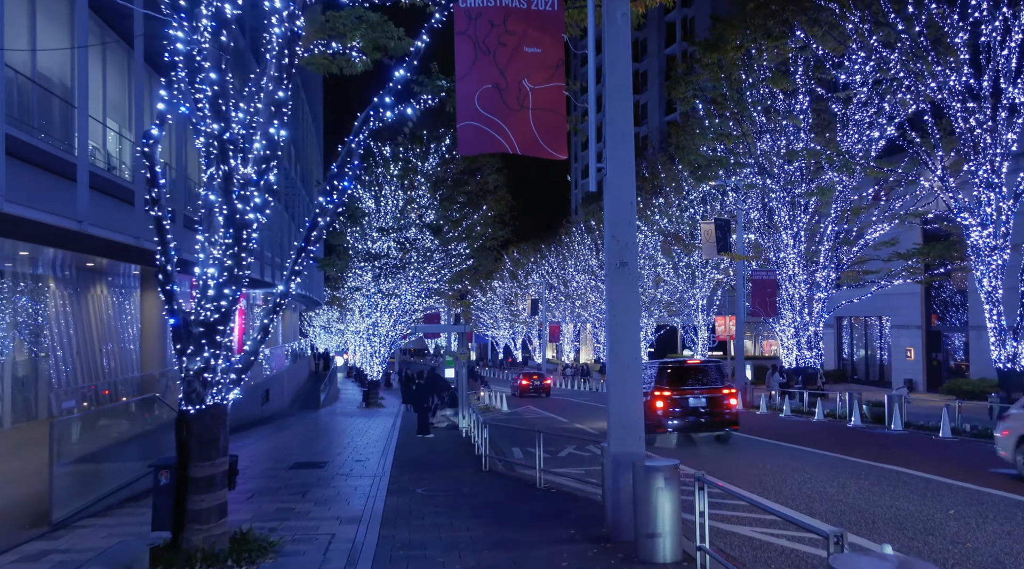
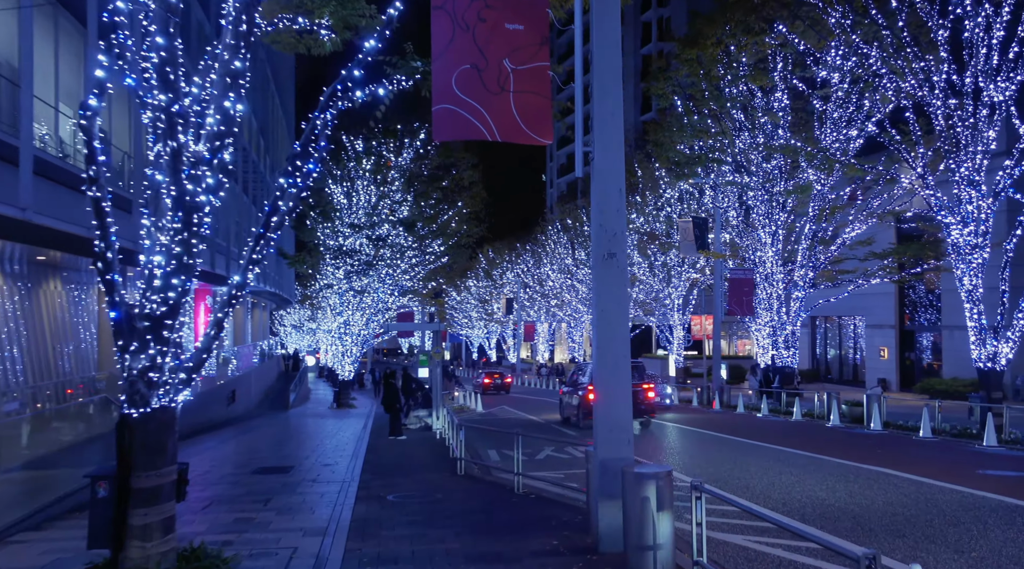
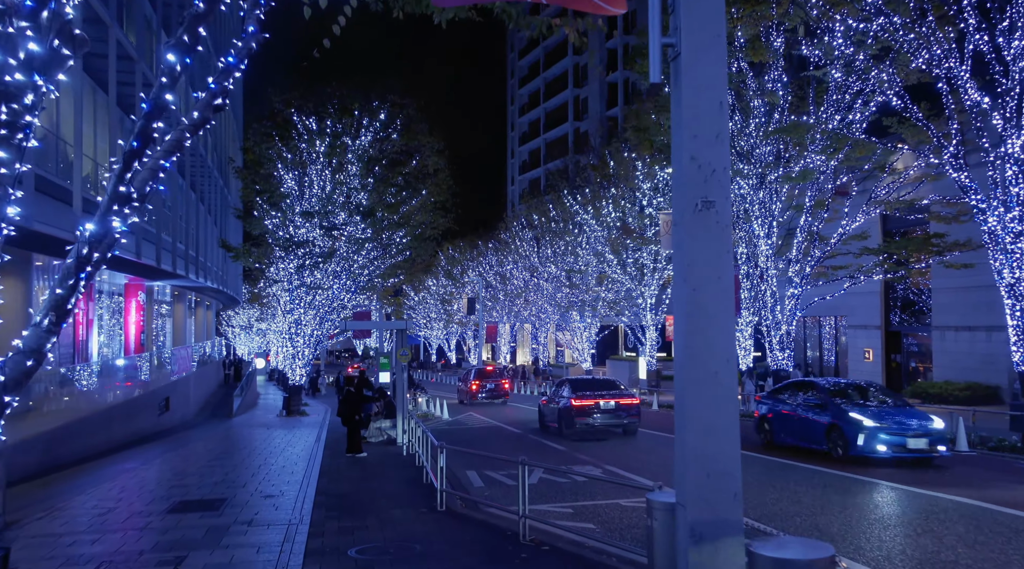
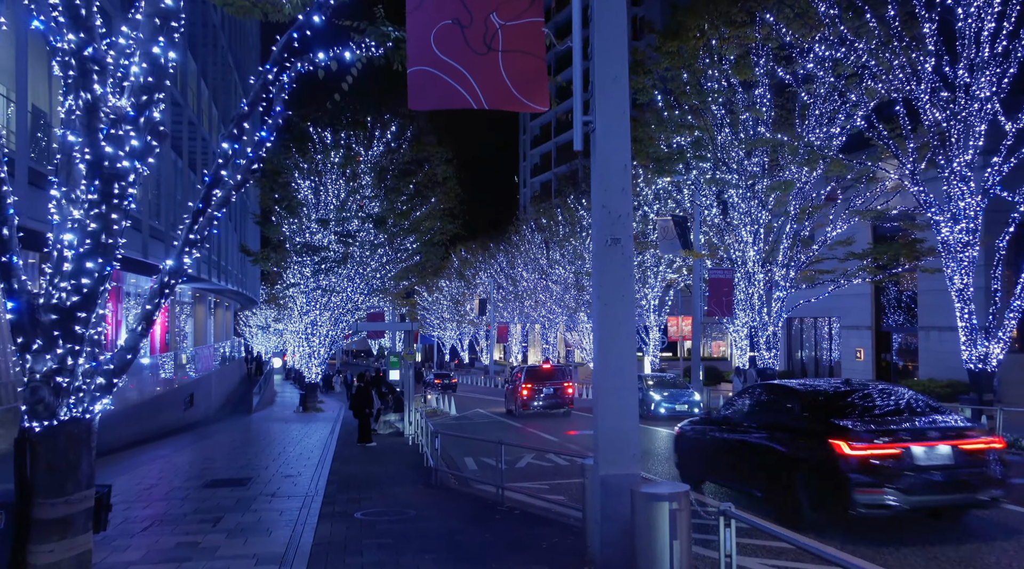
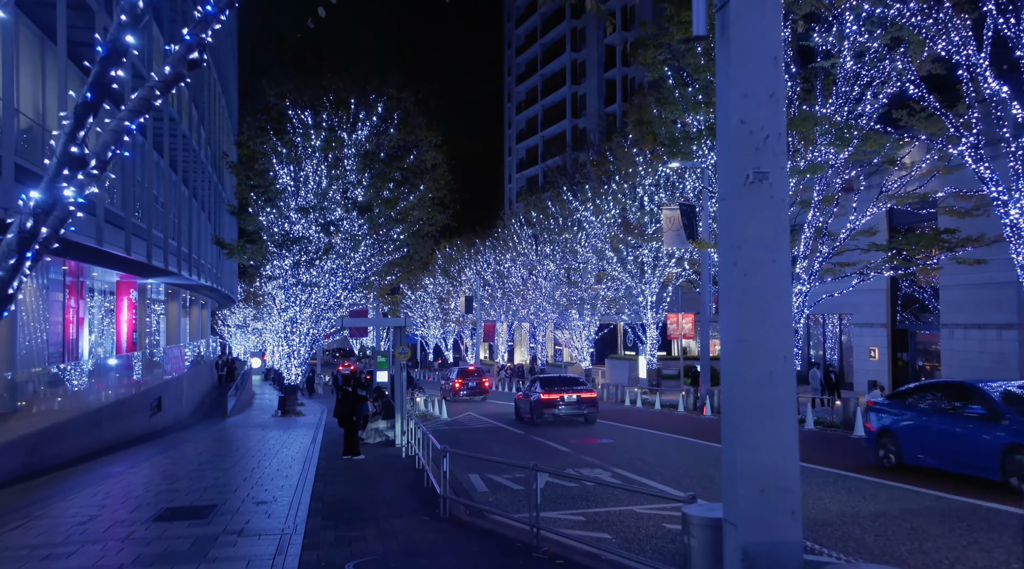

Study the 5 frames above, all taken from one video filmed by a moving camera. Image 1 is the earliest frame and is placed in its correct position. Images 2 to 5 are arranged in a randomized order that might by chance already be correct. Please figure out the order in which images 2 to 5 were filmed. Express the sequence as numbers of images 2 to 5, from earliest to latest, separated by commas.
2, 4, 3, 5
